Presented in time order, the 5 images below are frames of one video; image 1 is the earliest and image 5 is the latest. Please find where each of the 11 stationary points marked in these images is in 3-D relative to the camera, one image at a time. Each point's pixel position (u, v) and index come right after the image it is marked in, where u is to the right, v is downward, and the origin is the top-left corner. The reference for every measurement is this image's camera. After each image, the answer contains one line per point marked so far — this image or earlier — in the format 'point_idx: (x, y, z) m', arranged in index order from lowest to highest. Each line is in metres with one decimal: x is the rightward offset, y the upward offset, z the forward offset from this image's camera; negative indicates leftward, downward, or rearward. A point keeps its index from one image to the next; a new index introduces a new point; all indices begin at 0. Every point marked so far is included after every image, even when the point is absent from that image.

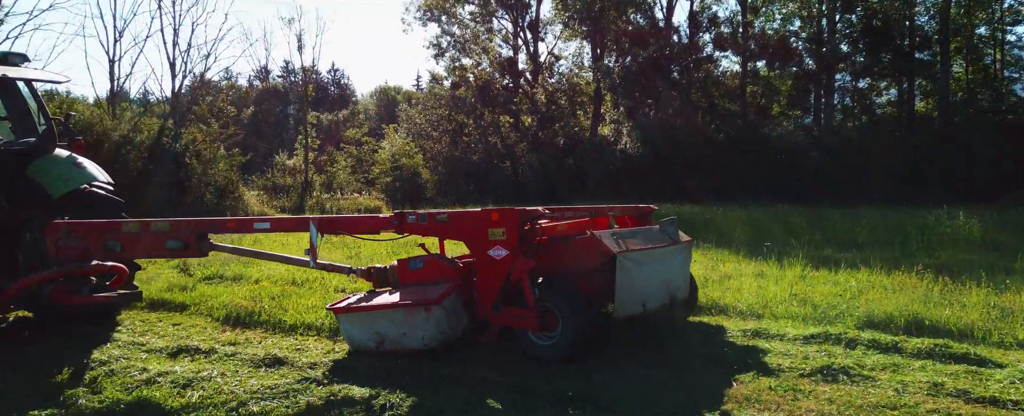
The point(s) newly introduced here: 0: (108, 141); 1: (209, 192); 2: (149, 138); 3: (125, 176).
0: (-9.8, +1.6, +17.2) m
1: (-8.4, +0.5, +19.4) m
2: (-9.5, +1.8, +18.3) m
3: (-9.6, +0.8, +17.4) m
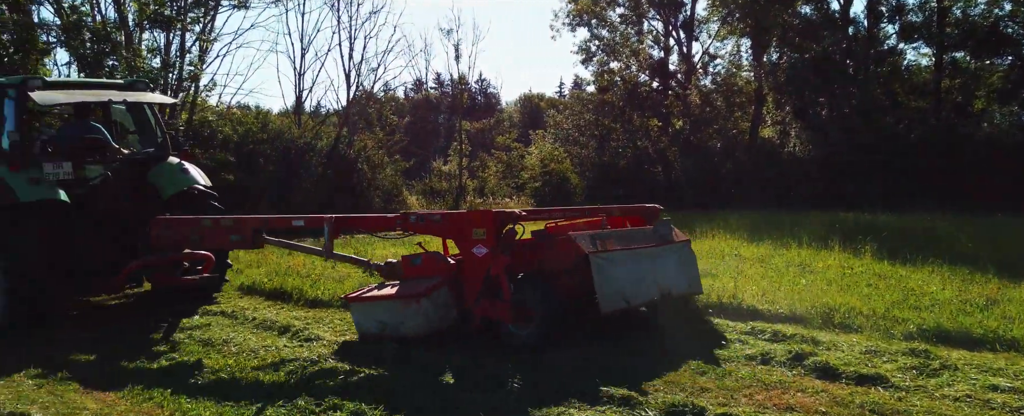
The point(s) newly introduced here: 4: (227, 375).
0: (-5.8, +1.6, +18.6) m
1: (-3.9, +0.4, +20.5) m
2: (-5.3, +1.8, +19.7) m
3: (-5.5, +0.7, +18.7) m
4: (-1.8, -1.0, +4.4) m
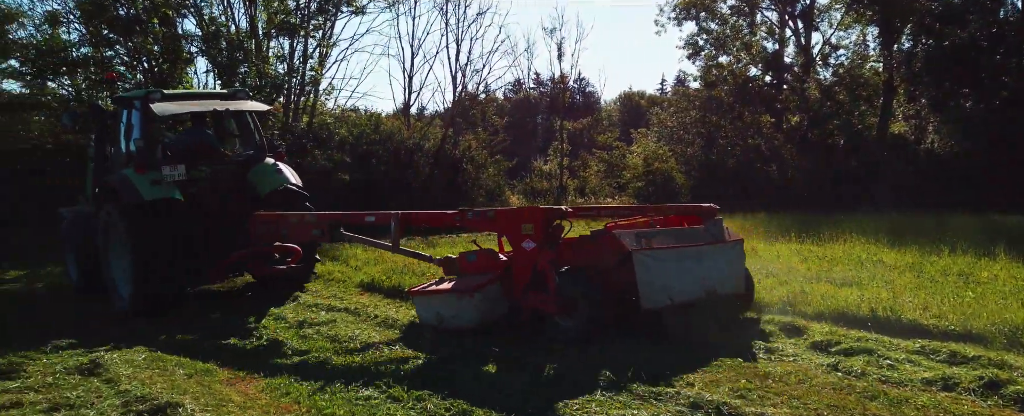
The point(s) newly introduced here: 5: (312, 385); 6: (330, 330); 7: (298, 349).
0: (-2.9, +1.6, +19.1) m
1: (-0.8, +0.4, +20.7) m
2: (-2.3, +1.8, +20.1) m
3: (-2.7, +0.8, +19.2) m
4: (-1.0, -1.0, +4.5) m
5: (-1.2, -1.1, +4.2) m
6: (-1.6, -1.0, +5.7) m
7: (-1.7, -1.0, +5.3) m
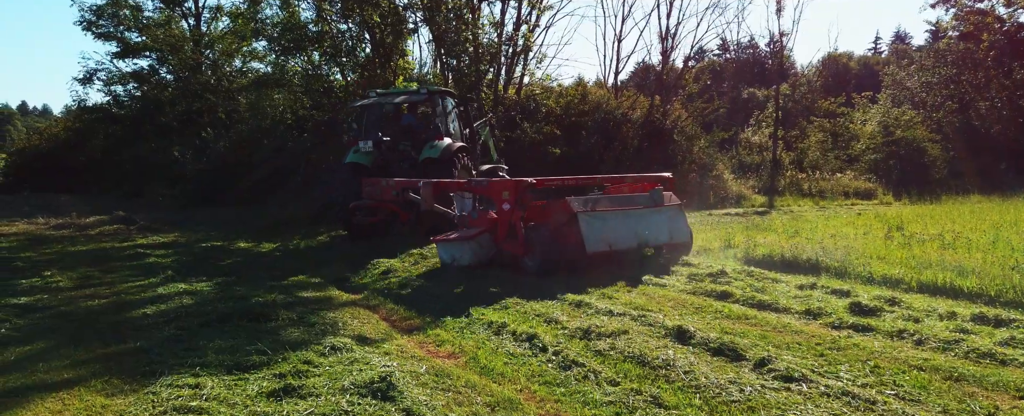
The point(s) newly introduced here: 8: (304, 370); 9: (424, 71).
0: (+2.8, +2.2, +17.9) m
1: (+5.2, +1.1, +18.9) m
2: (+3.7, +2.5, +18.6) m
3: (+3.0, +1.4, +17.9) m
4: (+0.9, -1.0, +3.4) m
5: (+0.7, -1.0, +3.1) m
6: (+0.7, -0.9, +4.6) m
7: (+0.5, -0.9, +4.3) m
8: (-1.2, -0.9, +4.0) m
9: (-2.1, +3.2, +16.6) m
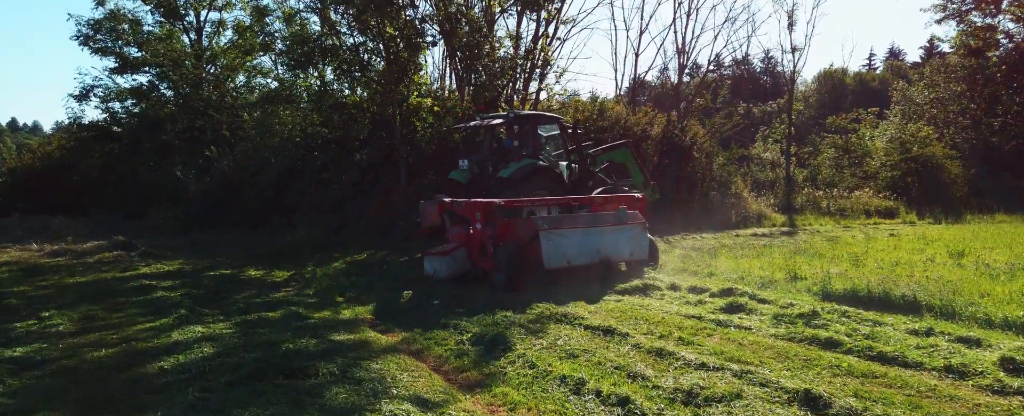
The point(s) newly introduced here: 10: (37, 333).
0: (+3.2, +1.7, +17.2) m
1: (+5.6, +0.5, +18.3) m
2: (+4.1, +1.9, +18.0) m
3: (+3.5, +0.9, +17.2) m
4: (+1.4, -1.2, +2.6) m
5: (+1.2, -1.2, +2.4) m
6: (+1.2, -1.1, +3.9) m
7: (+1.0, -1.2, +3.5) m
8: (-0.7, -1.1, +3.3) m
9: (-1.7, +2.7, +15.9) m
10: (-3.9, -1.0, +5.8) m
